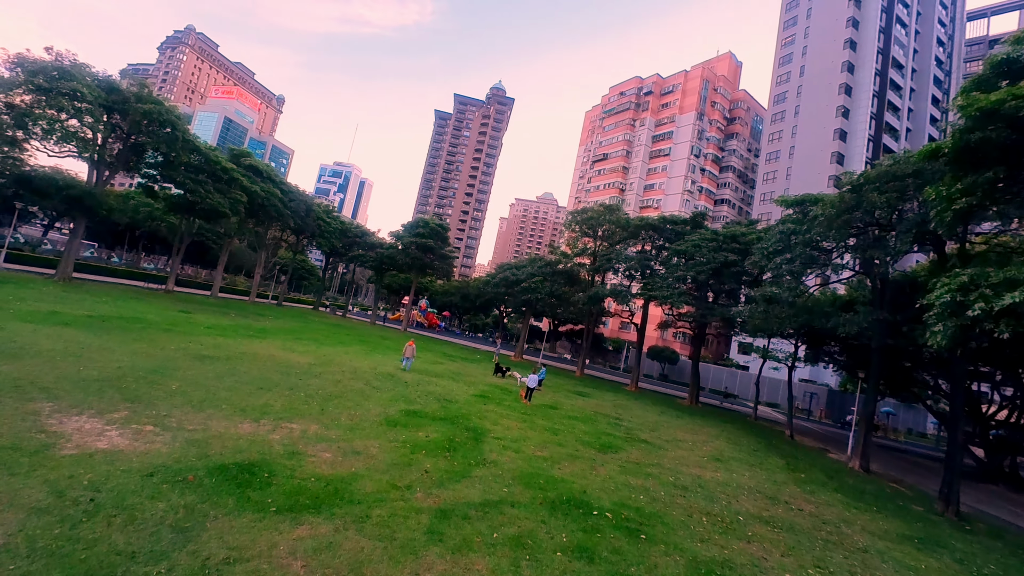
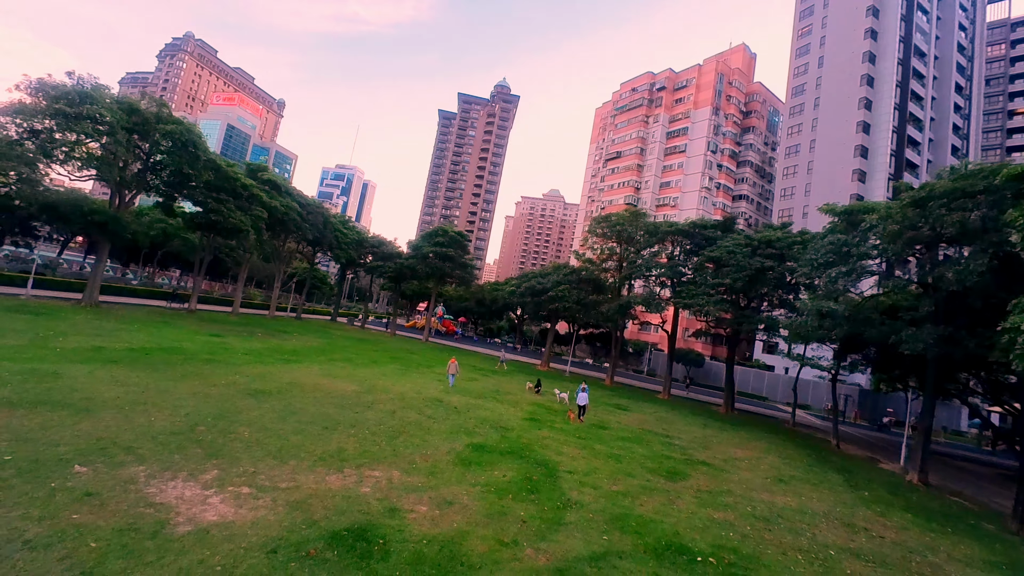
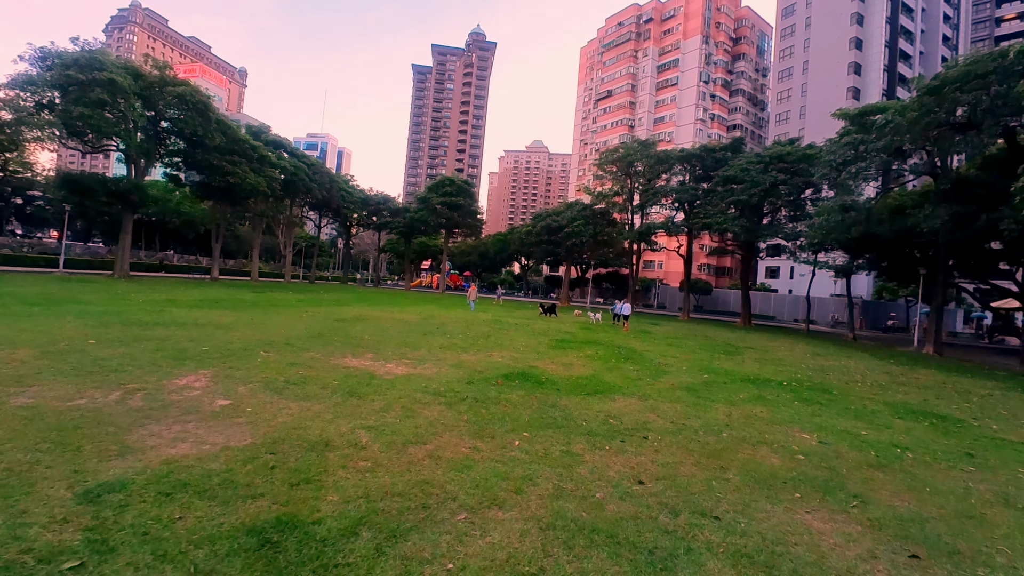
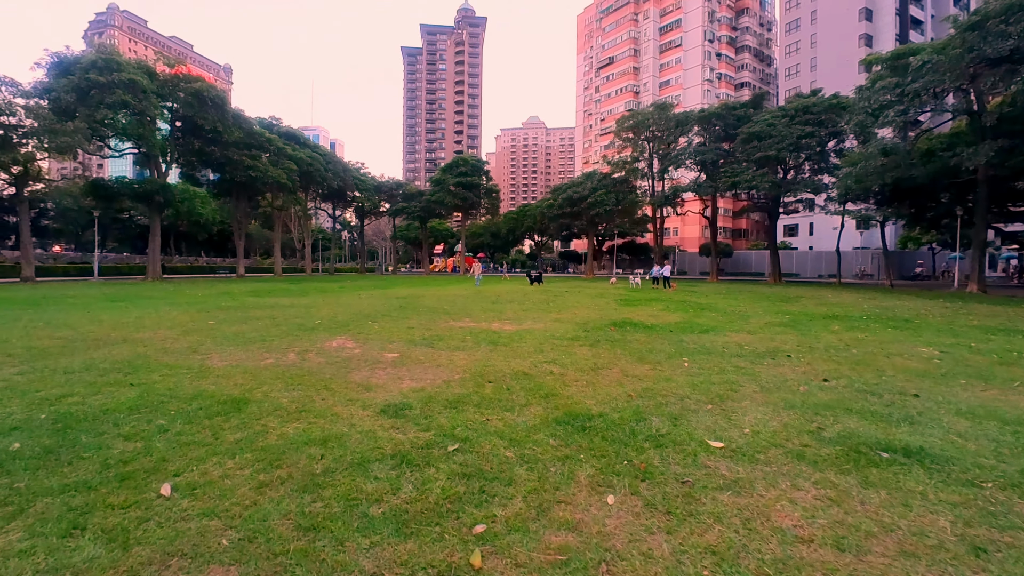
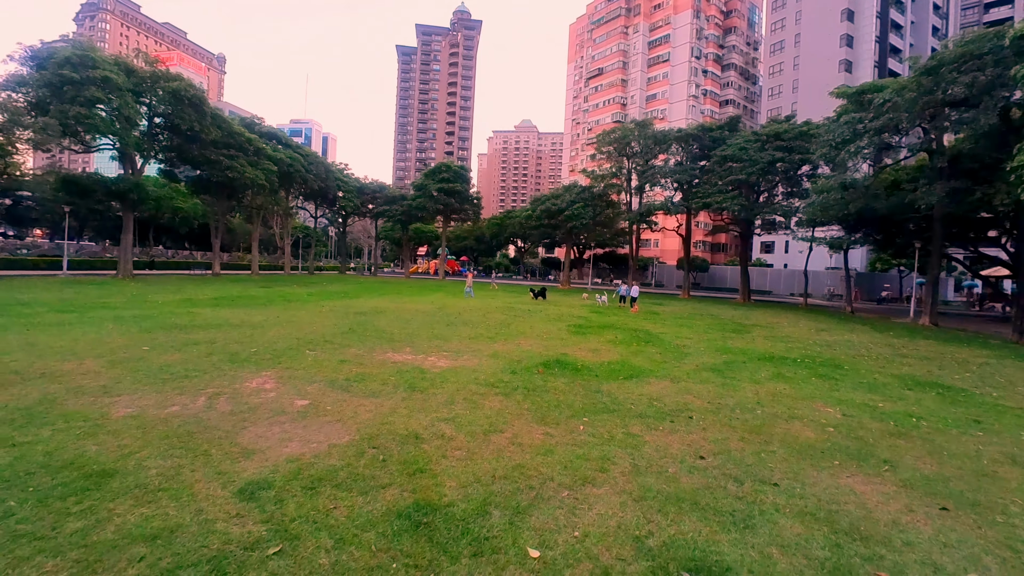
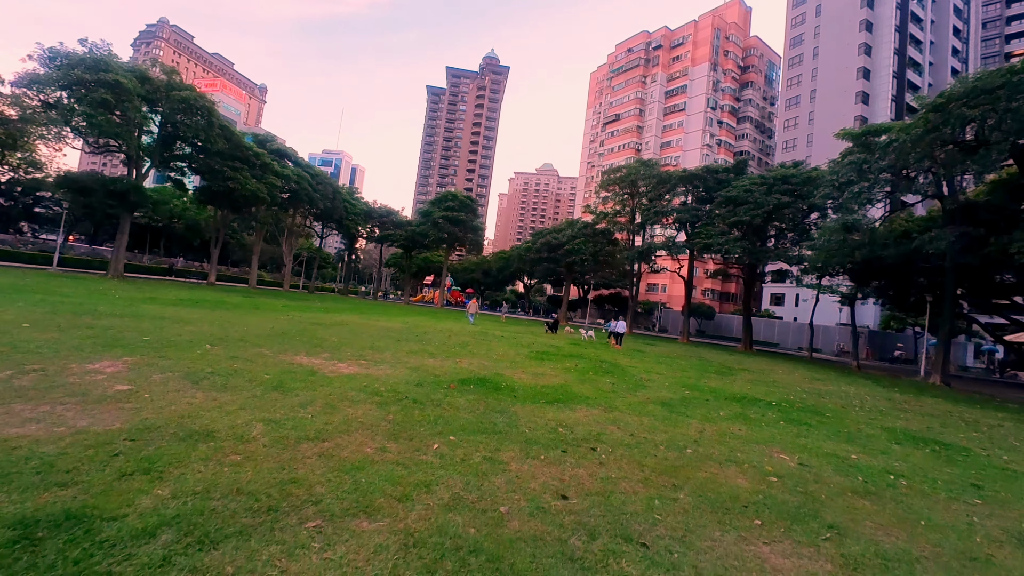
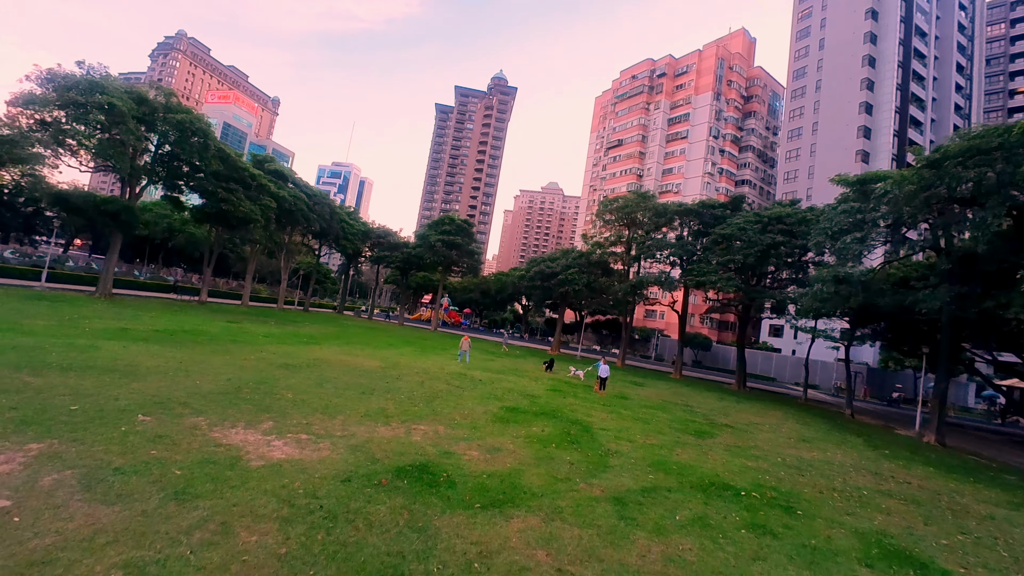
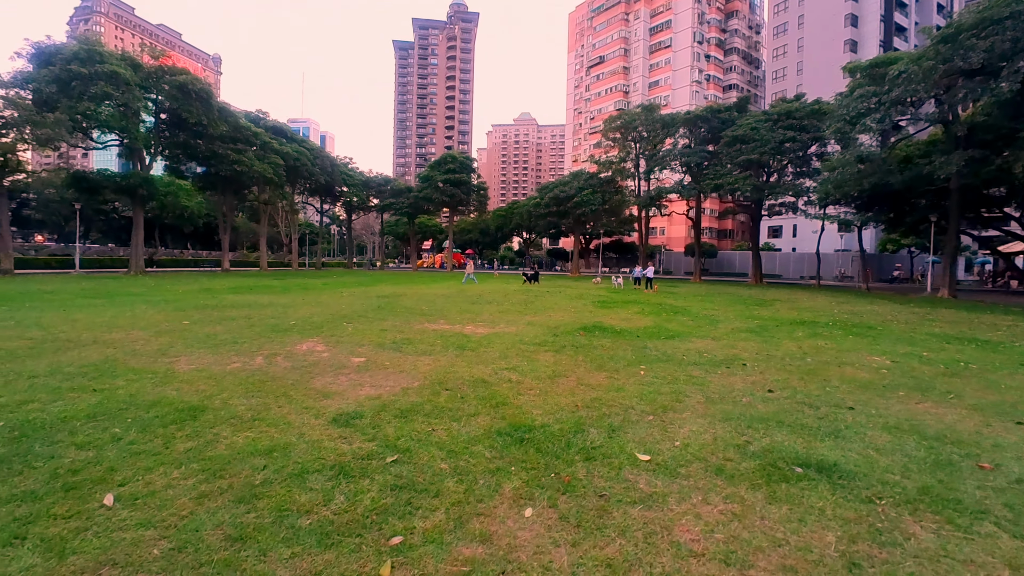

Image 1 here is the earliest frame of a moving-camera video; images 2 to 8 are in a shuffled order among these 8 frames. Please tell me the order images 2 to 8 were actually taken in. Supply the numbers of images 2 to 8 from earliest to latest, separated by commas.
2, 7, 6, 3, 5, 8, 4
